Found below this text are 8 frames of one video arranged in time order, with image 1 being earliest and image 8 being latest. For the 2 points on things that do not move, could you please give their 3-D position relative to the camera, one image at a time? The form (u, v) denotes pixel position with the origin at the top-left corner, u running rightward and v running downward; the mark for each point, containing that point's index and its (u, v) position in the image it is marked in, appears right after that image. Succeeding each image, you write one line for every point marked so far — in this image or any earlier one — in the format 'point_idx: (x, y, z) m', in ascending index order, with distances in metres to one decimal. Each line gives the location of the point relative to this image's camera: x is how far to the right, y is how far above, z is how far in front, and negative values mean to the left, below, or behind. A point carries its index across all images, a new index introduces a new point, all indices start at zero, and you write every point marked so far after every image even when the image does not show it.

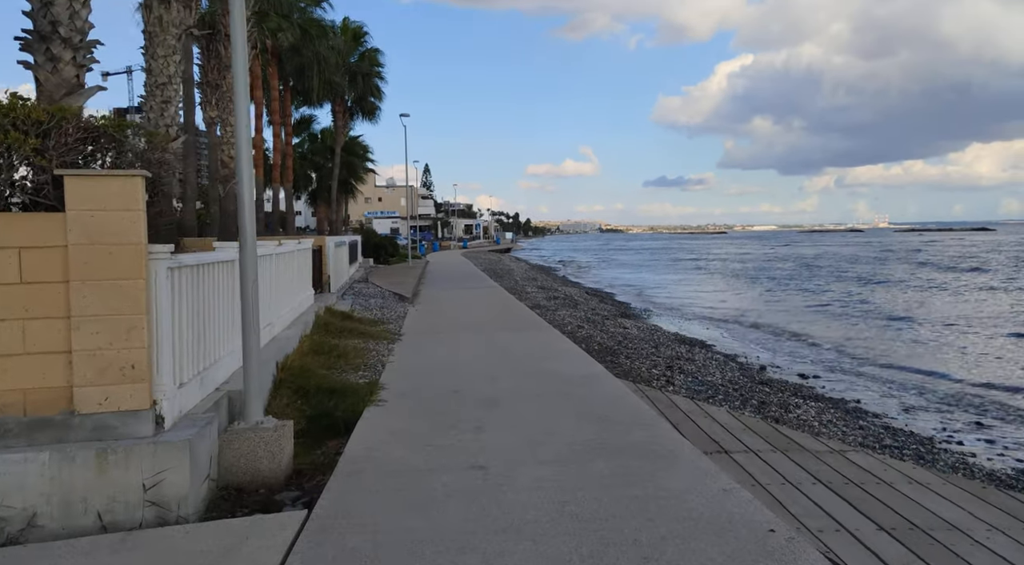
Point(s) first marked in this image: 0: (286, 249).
0: (-3.5, +0.5, +10.9) m
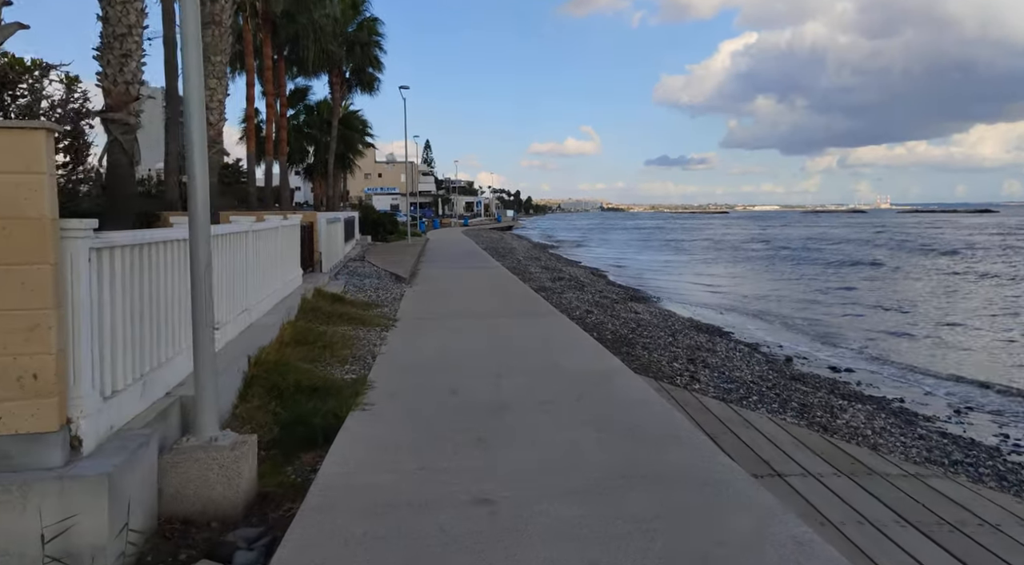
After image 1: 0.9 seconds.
0: (-3.4, +0.8, +9.8) m
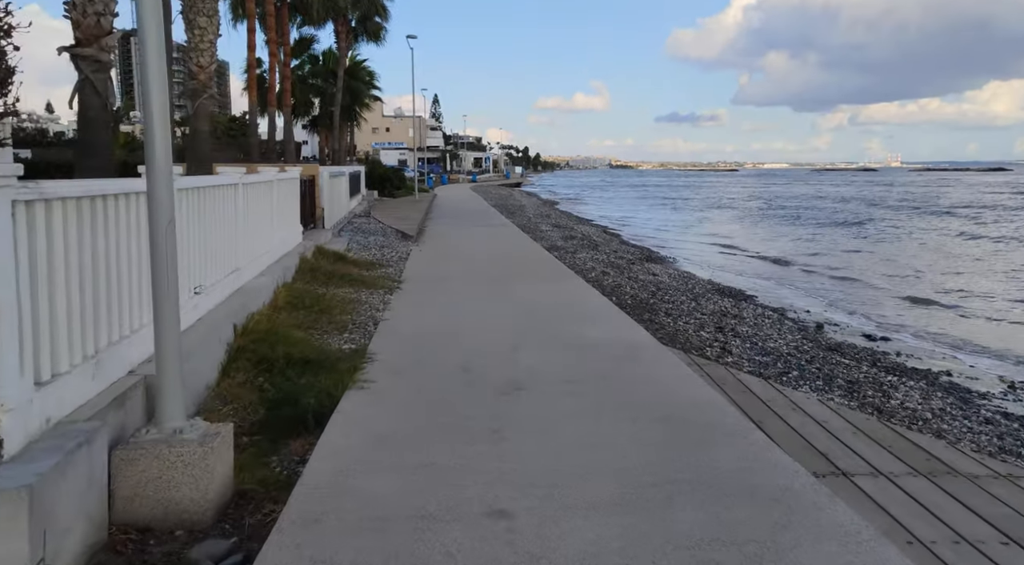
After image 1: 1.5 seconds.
0: (-3.2, +1.4, +9.0) m
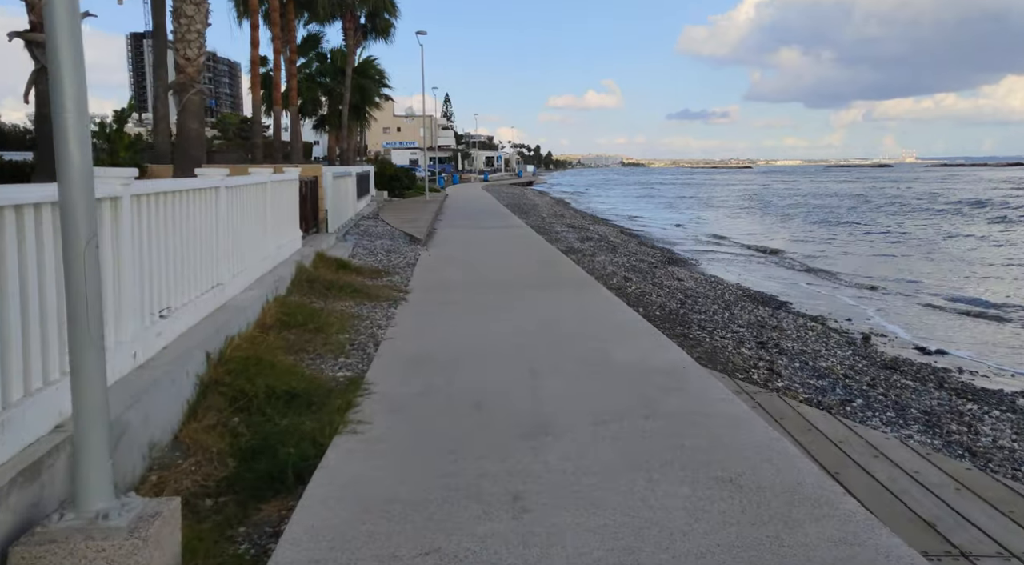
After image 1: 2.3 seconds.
0: (-3.0, +1.2, +8.2) m
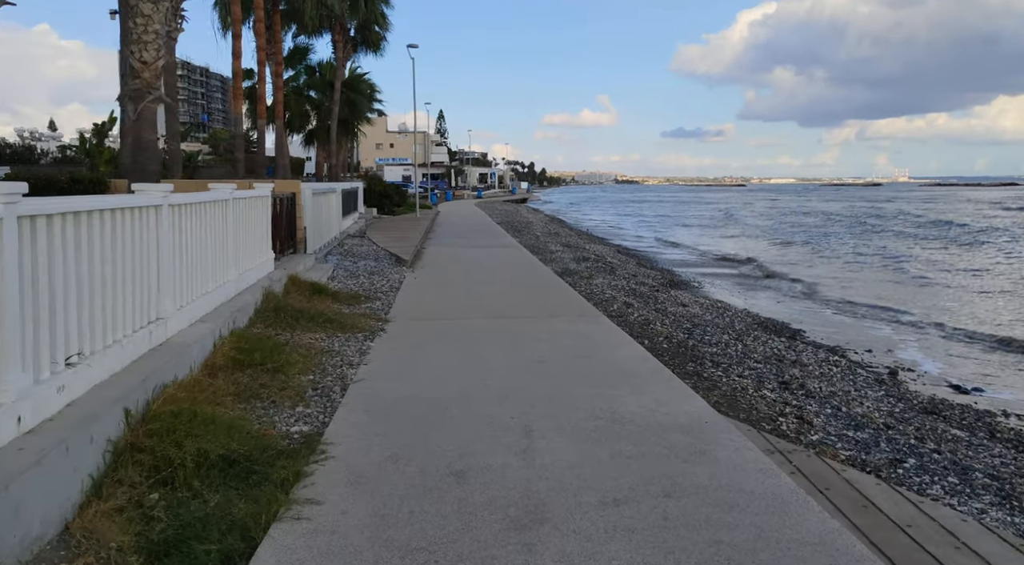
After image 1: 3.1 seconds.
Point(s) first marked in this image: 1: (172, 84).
0: (-3.1, +0.9, +7.2) m
1: (-7.4, +4.4, +15.2) m
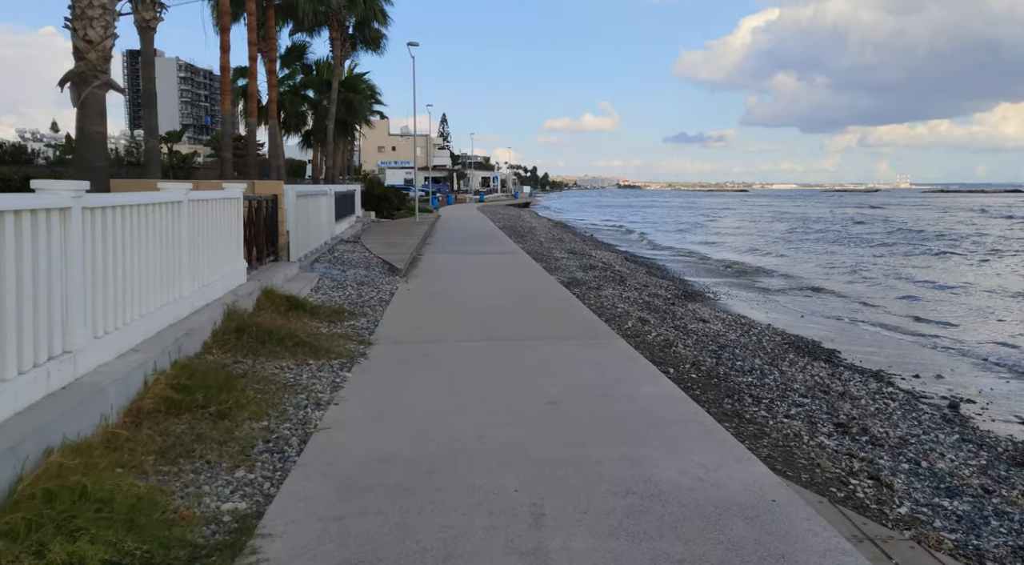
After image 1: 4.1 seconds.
0: (-3.1, +0.7, +6.0) m
1: (-7.3, +4.2, +14.0) m
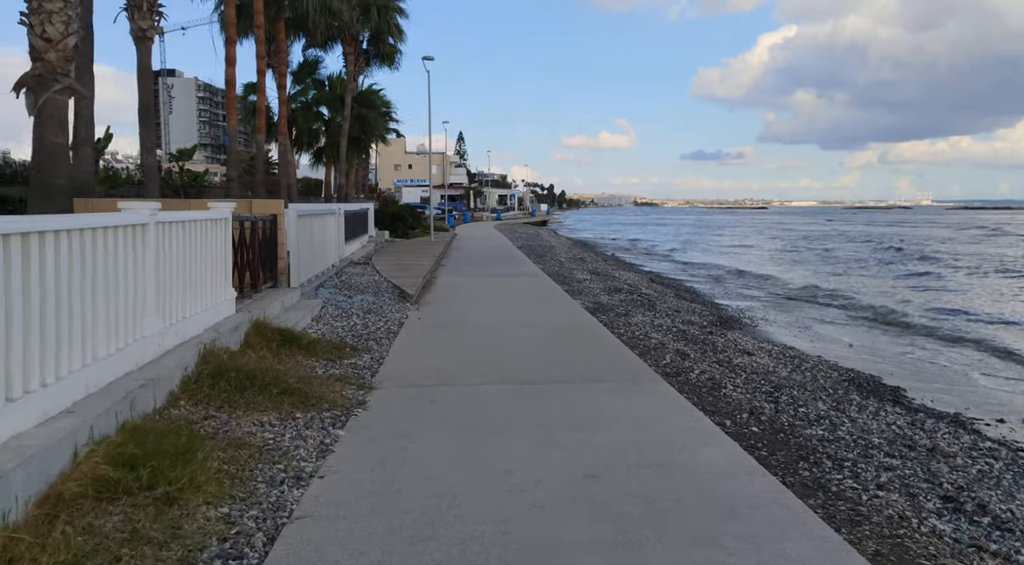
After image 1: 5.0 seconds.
0: (-2.9, +0.4, +5.0) m
1: (-7.0, +3.7, +13.2) m
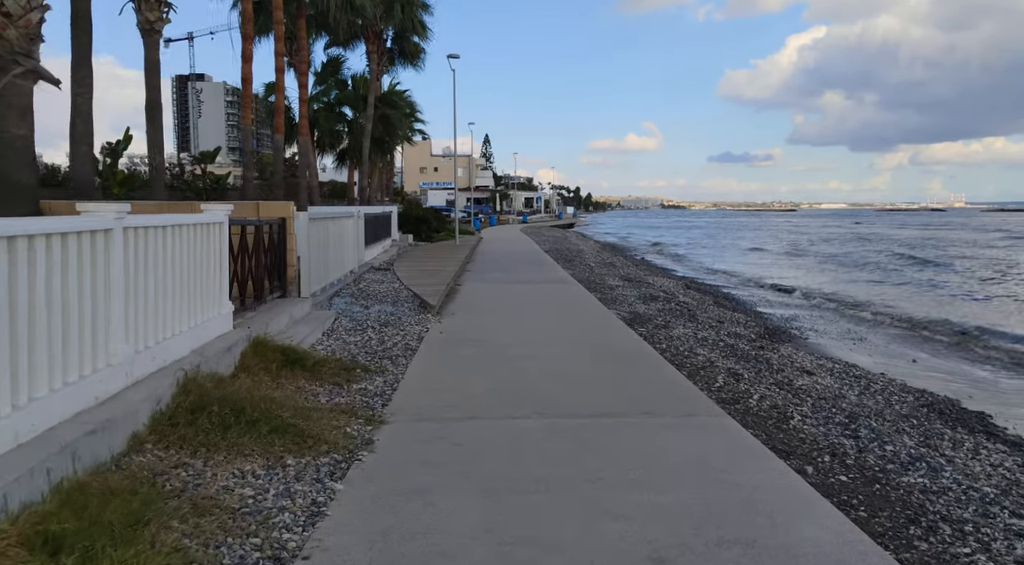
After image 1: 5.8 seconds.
0: (-2.7, +0.3, +4.1) m
1: (-6.4, +3.5, +12.4) m
